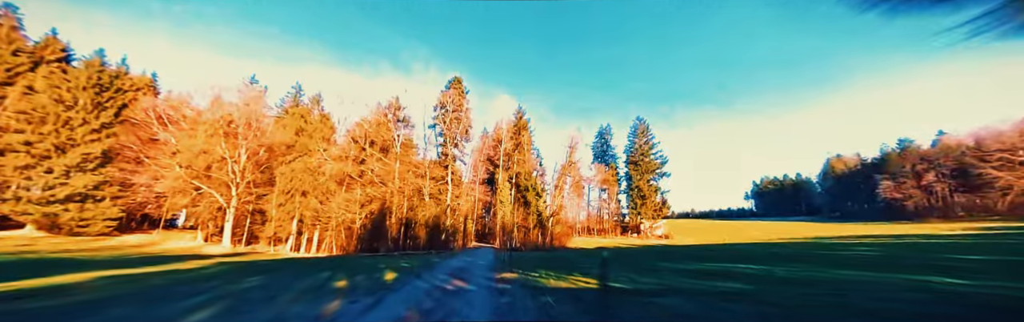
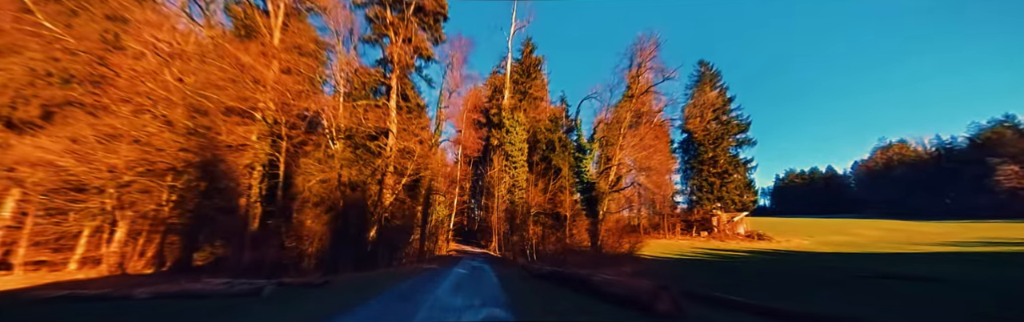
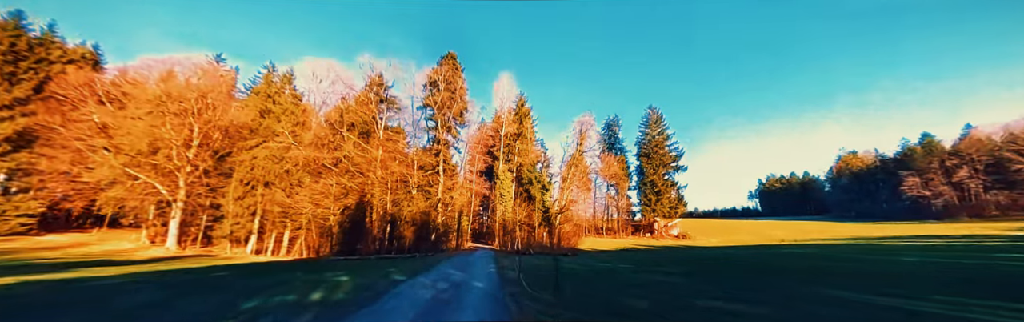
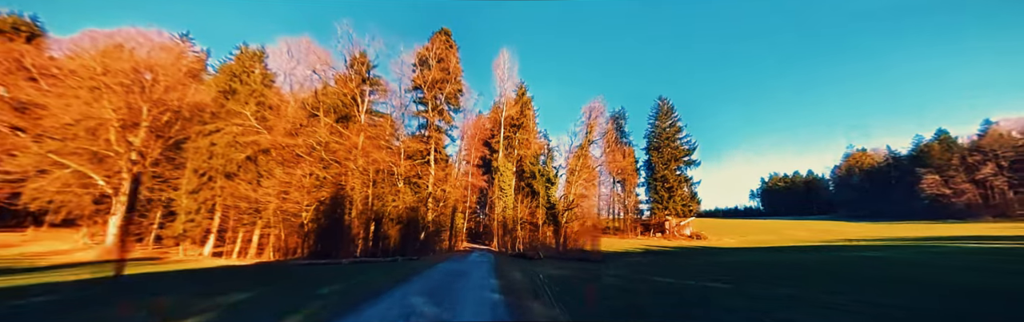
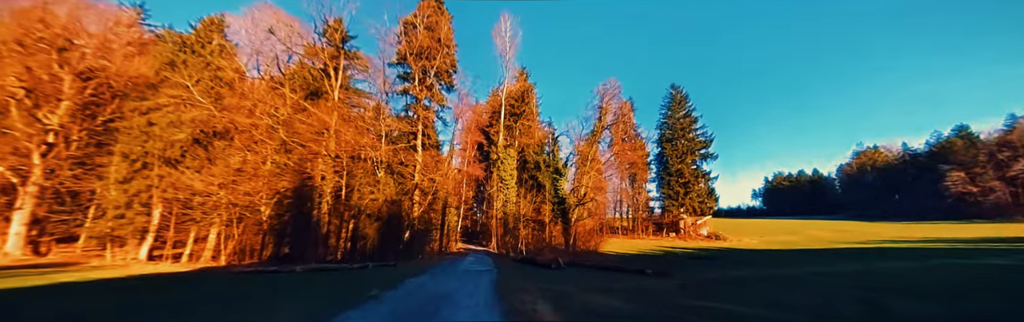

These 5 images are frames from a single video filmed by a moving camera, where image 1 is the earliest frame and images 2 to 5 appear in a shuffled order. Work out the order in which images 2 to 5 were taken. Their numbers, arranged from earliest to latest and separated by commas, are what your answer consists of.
3, 4, 5, 2
